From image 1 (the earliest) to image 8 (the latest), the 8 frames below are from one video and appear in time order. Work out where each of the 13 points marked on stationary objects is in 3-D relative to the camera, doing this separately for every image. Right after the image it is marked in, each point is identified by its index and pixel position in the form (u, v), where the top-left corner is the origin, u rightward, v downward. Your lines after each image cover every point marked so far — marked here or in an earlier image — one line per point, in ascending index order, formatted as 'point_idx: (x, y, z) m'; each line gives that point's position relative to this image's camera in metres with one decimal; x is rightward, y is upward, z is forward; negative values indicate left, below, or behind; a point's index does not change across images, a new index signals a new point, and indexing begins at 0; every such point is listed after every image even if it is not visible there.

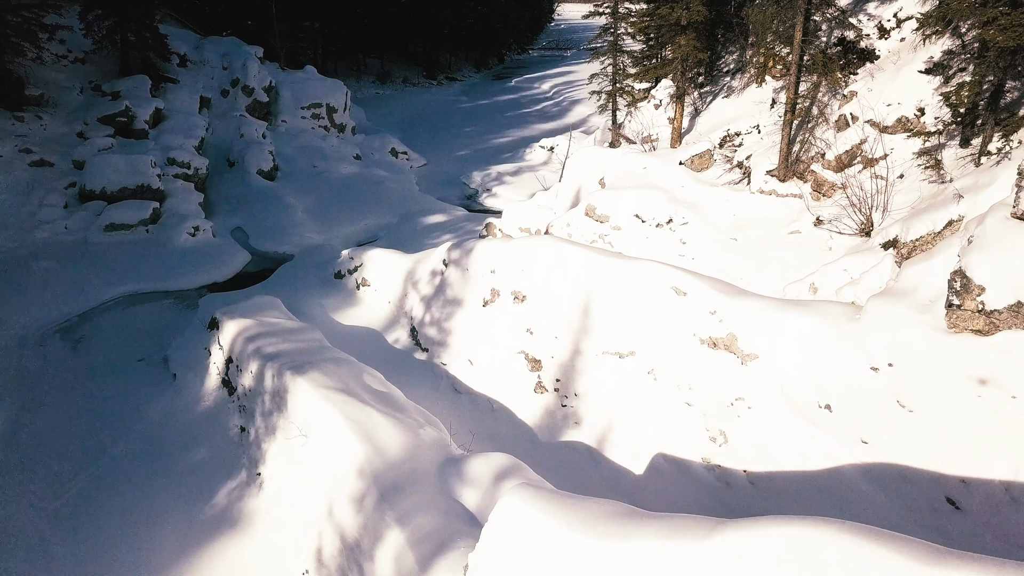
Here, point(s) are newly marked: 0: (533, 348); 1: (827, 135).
0: (+0.3, -1.0, +10.6) m
1: (+5.6, +2.7, +11.7) m
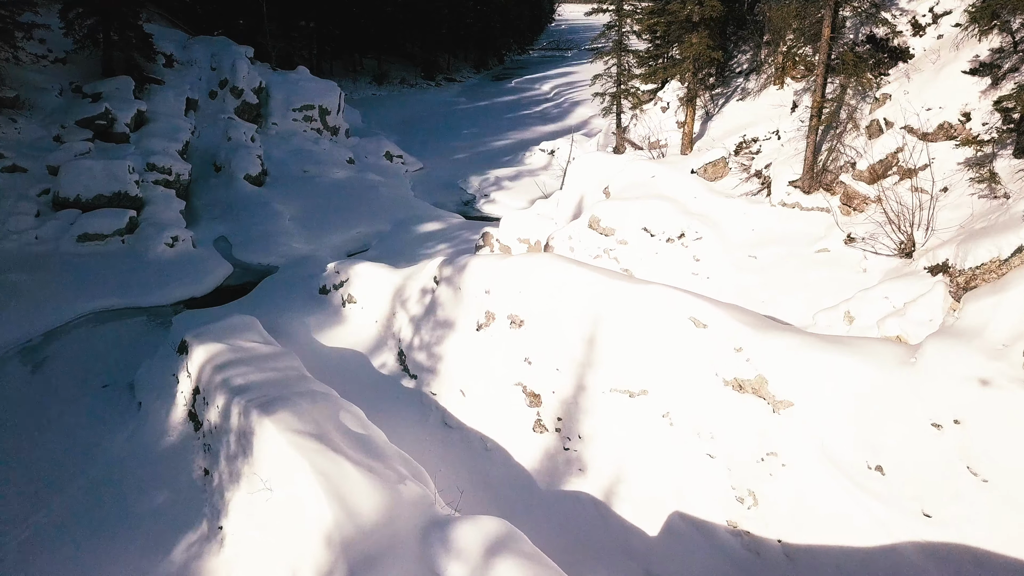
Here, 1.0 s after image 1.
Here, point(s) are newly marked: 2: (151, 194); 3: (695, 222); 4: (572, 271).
0: (+0.3, -1.3, +9.5) m
1: (+5.6, +2.3, +10.6) m
2: (-10.7, +2.8, +19.4) m
3: (+3.3, +1.2, +11.7) m
4: (+0.9, +0.3, +9.6) m
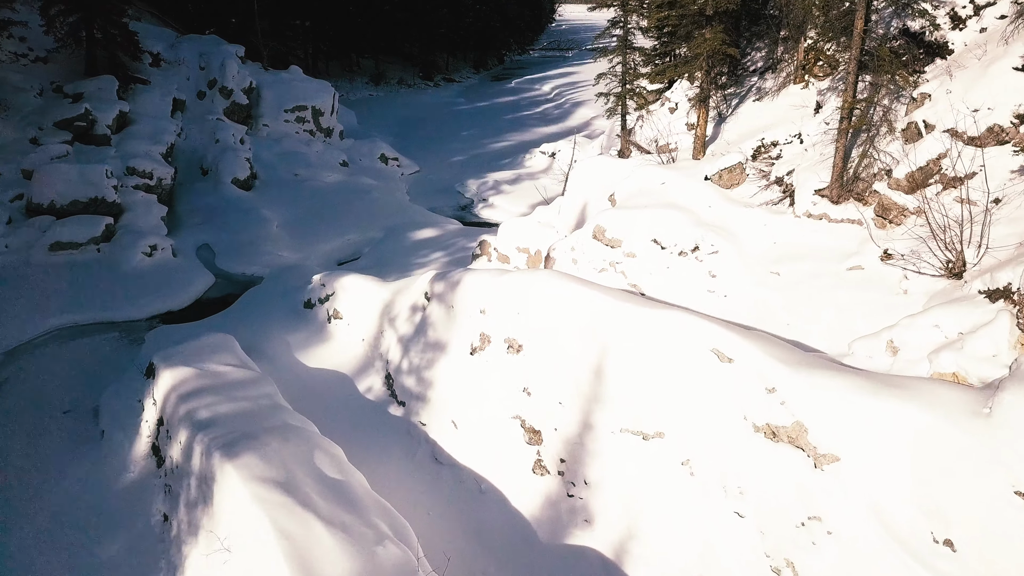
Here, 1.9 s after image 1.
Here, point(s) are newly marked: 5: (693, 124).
0: (+0.2, -1.6, +8.5) m
1: (+5.5, +2.1, +9.6) m
2: (-10.7, +2.5, +18.4) m
3: (+3.2, +0.9, +10.7) m
4: (+0.8, 0.0, +8.5) m
5: (+4.0, +3.6, +14.3) m
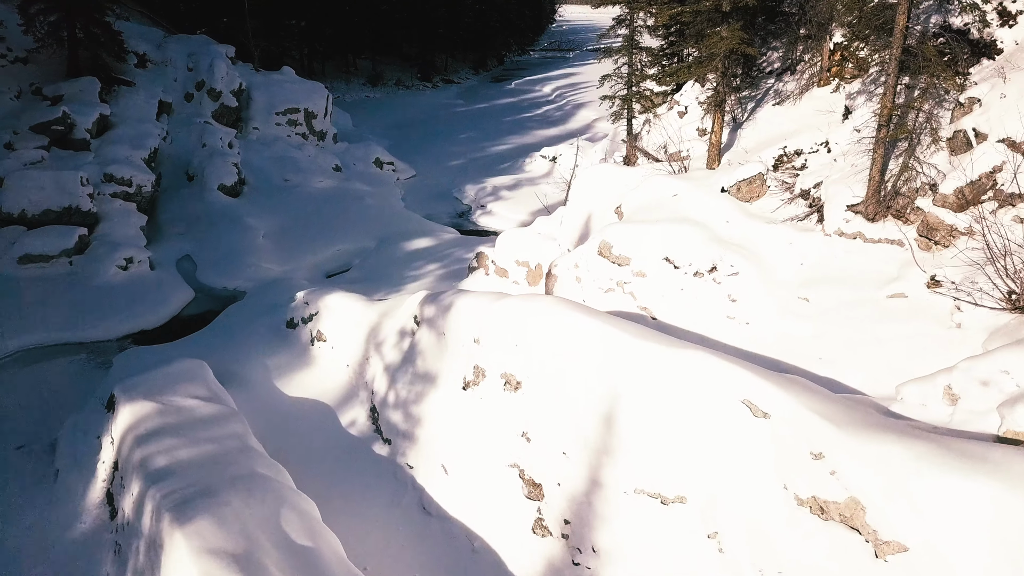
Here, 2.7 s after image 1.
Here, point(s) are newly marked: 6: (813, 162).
0: (+0.2, -2.0, +7.5) m
1: (+5.5, +1.7, +8.5) m
2: (-10.7, +2.1, +17.4) m
3: (+3.2, +0.5, +9.6) m
4: (+0.8, -0.4, +7.5) m
5: (+4.0, +3.2, +13.3) m
6: (+4.7, +1.9, +10.2) m
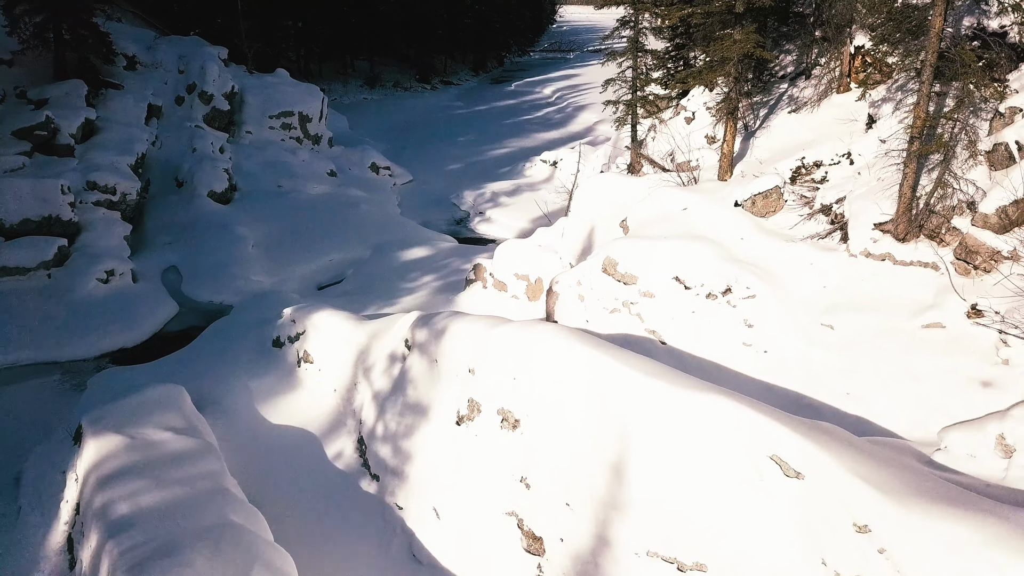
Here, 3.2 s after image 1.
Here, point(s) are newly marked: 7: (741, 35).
0: (+0.2, -2.3, +6.7) m
1: (+5.5, +1.4, +7.8) m
2: (-10.8, +1.8, +16.7) m
3: (+3.2, +0.2, +8.9) m
4: (+0.8, -0.7, +6.8) m
5: (+3.9, +2.9, +12.6) m
6: (+4.6, +1.6, +9.5) m
7: (+3.7, +4.2, +10.8) m
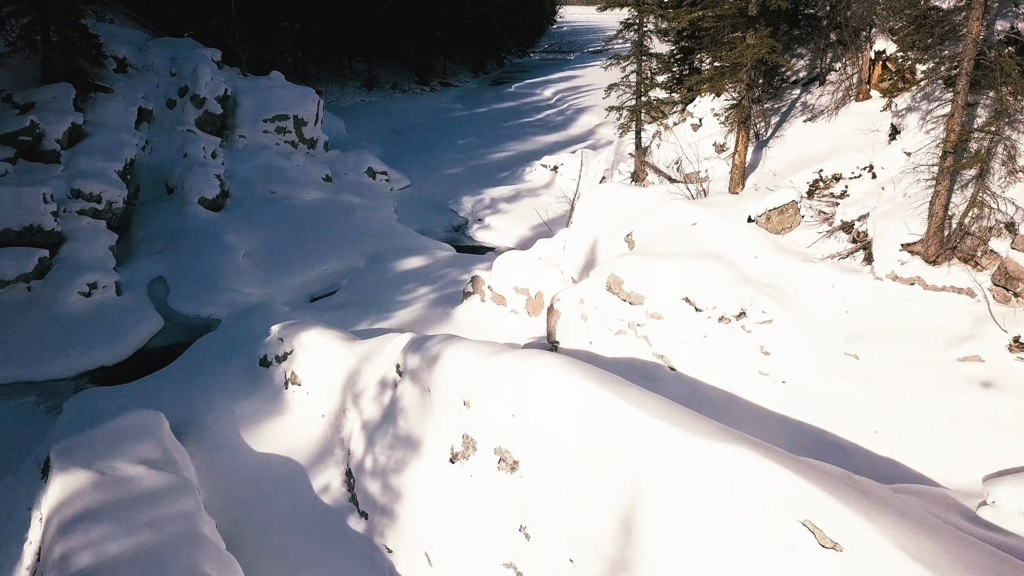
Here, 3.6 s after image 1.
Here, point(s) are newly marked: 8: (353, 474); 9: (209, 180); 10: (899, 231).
0: (+0.2, -2.6, +6.1) m
1: (+5.5, +1.1, +7.2) m
2: (-10.8, +1.5, +16.1) m
3: (+3.2, -0.1, +8.3) m
4: (+0.8, -1.0, +6.2) m
5: (+3.9, +2.6, +12.0) m
6: (+4.6, +1.3, +8.8) m
7: (+3.7, +3.9, +10.2) m
8: (-2.1, -2.5, +8.7) m
9: (-9.0, +3.2, +19.3) m
10: (+4.5, +0.7, +7.7) m
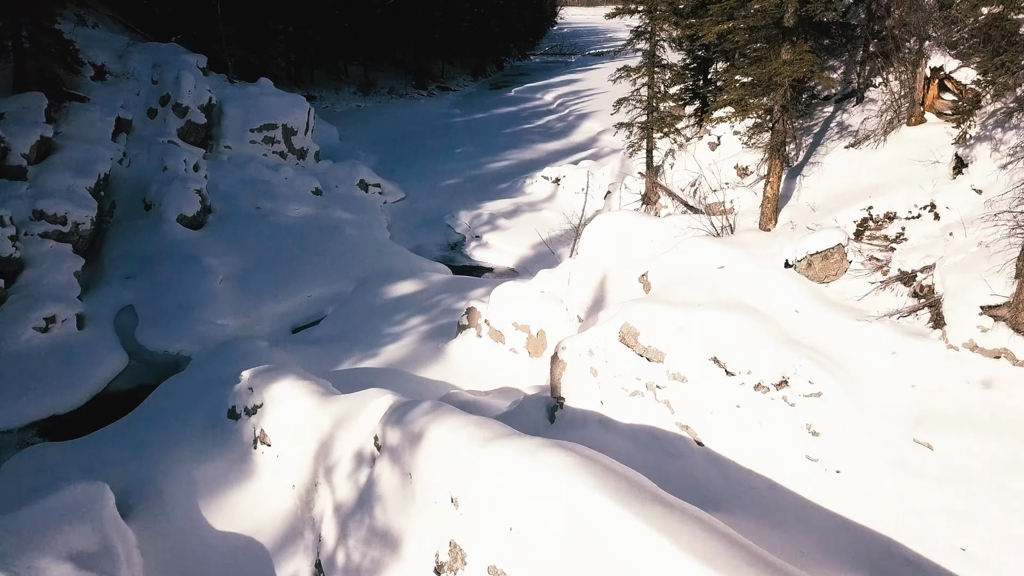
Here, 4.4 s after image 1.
0: (+0.1, -3.3, +4.8) m
1: (+5.4, +0.4, +5.9) m
2: (-10.8, +0.8, +14.8) m
3: (+3.1, -0.8, +7.0) m
4: (+0.7, -1.7, +4.9) m
5: (+3.9, +1.9, +10.7) m
6: (+4.6, +0.6, +7.5) m
7: (+3.7, +3.2, +8.8) m
8: (-2.1, -3.1, +7.4) m
9: (-9.0, +2.5, +18.0) m
10: (+4.5, 0.0, +6.4) m
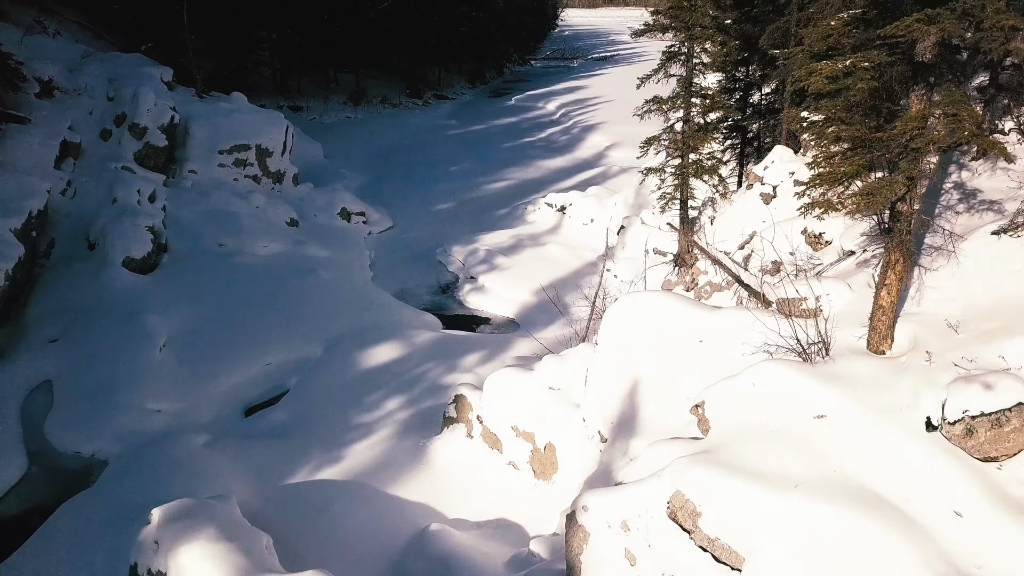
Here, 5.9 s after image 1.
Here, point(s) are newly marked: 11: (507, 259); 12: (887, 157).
0: (+0.1, -4.7, +2.1) m
1: (+5.4, -1.0, +3.1) m
2: (-10.8, -0.6, +12.0) m
3: (+3.1, -2.2, +4.2) m
4: (+0.7, -3.1, +2.1) m
5: (+3.9, +0.5, +7.9) m
6: (+4.6, -0.8, +4.8) m
7: (+3.7, +1.8, +6.1) m
8: (-2.1, -4.5, +4.6) m
9: (-9.0, +1.1, +15.2) m
10: (+4.5, -1.4, +3.6) m
11: (-0.1, +0.9, +20.0) m
12: (+3.6, +1.6, +6.7) m
